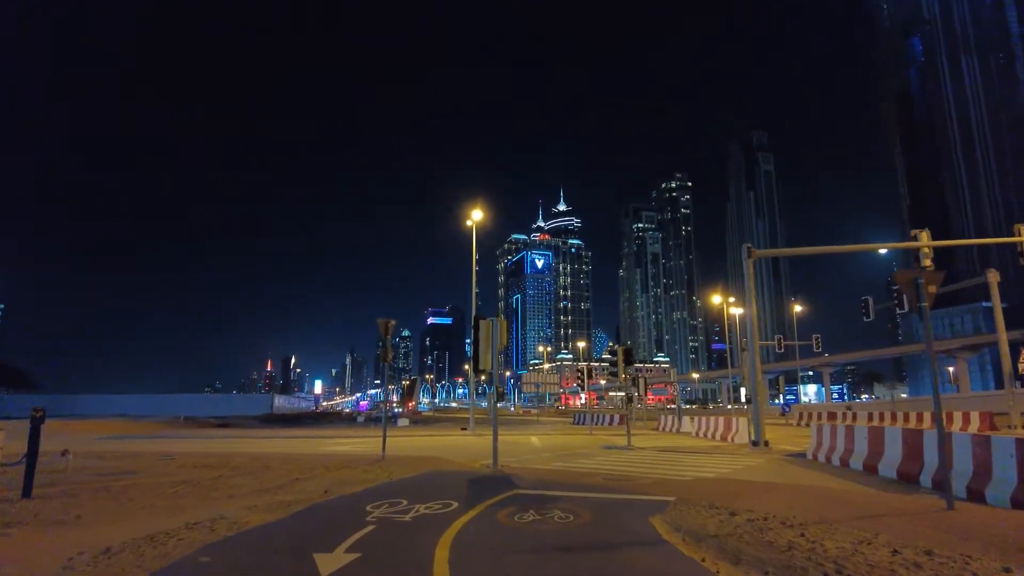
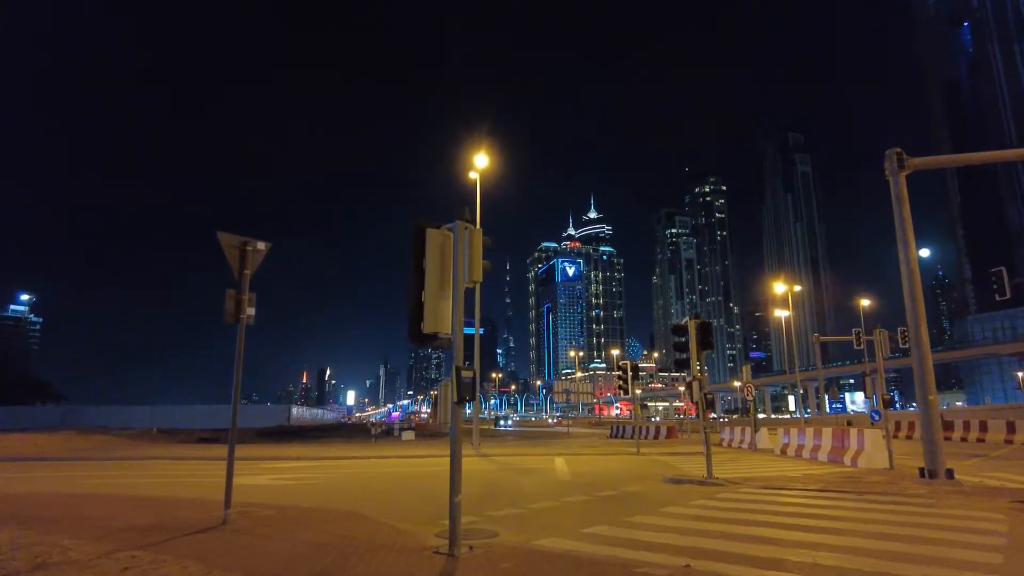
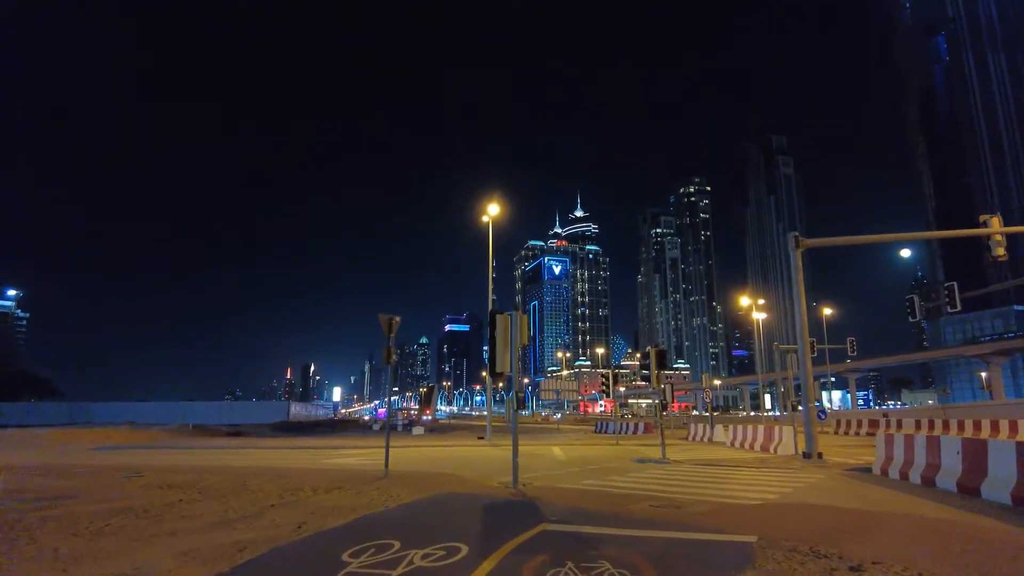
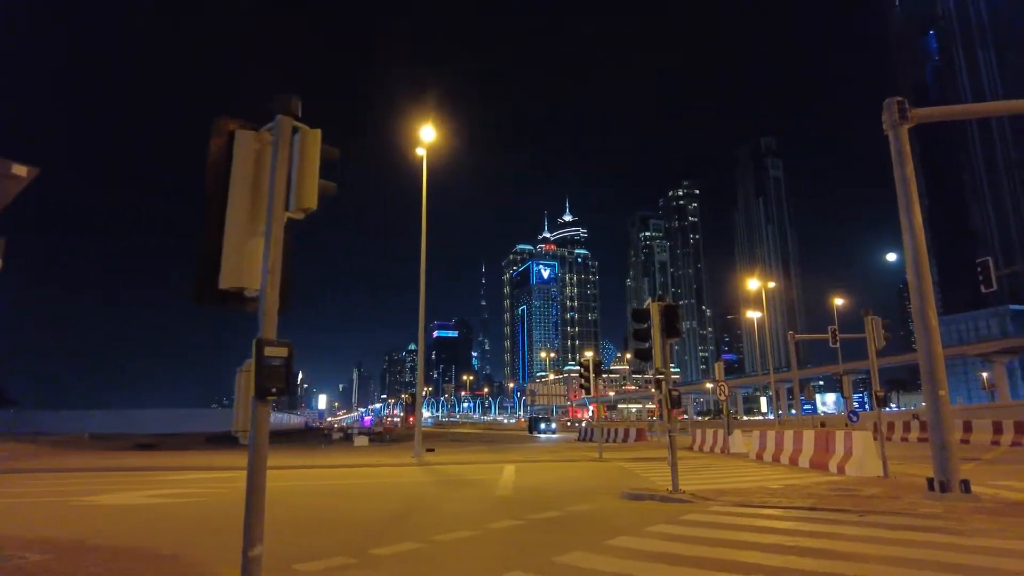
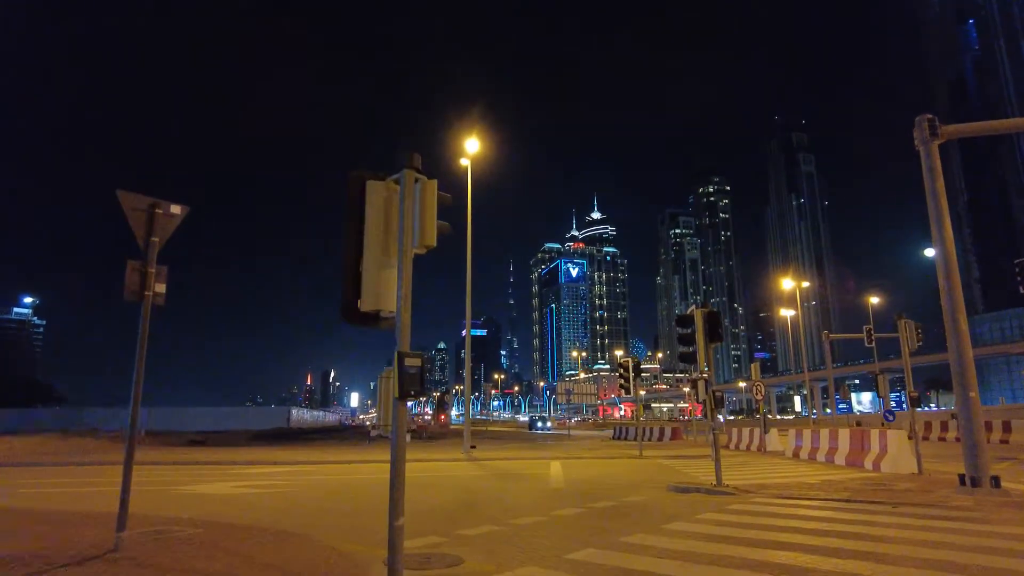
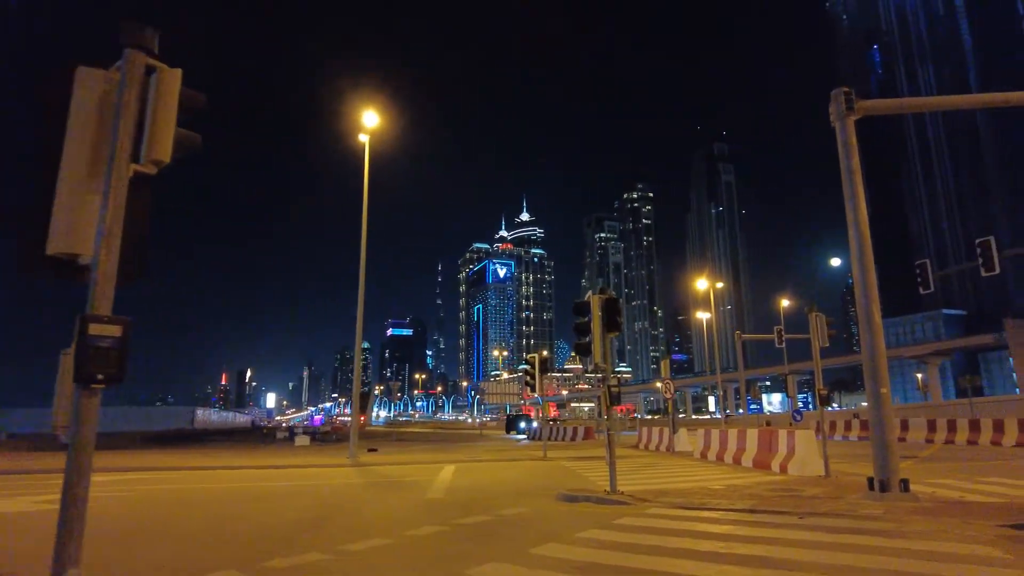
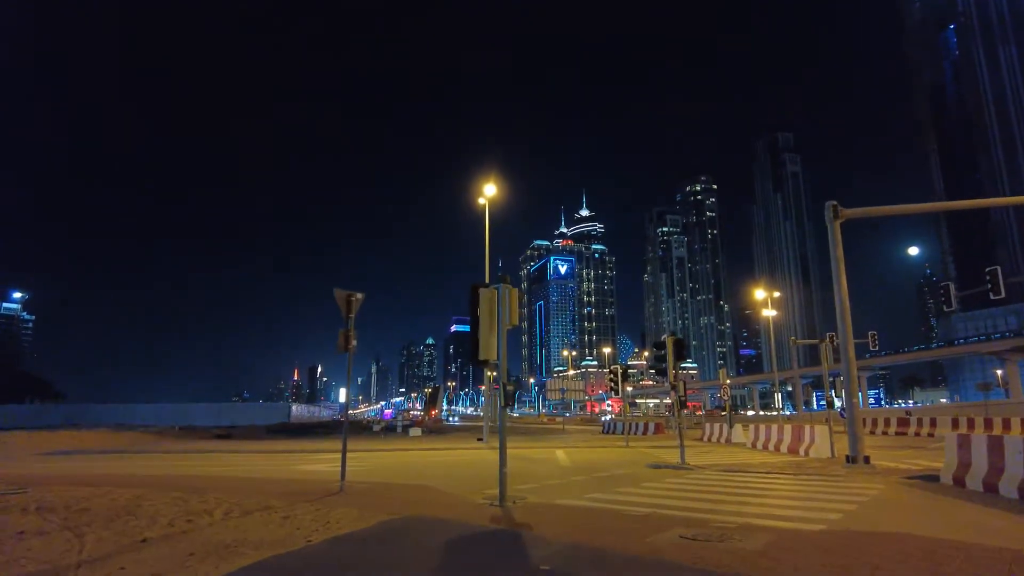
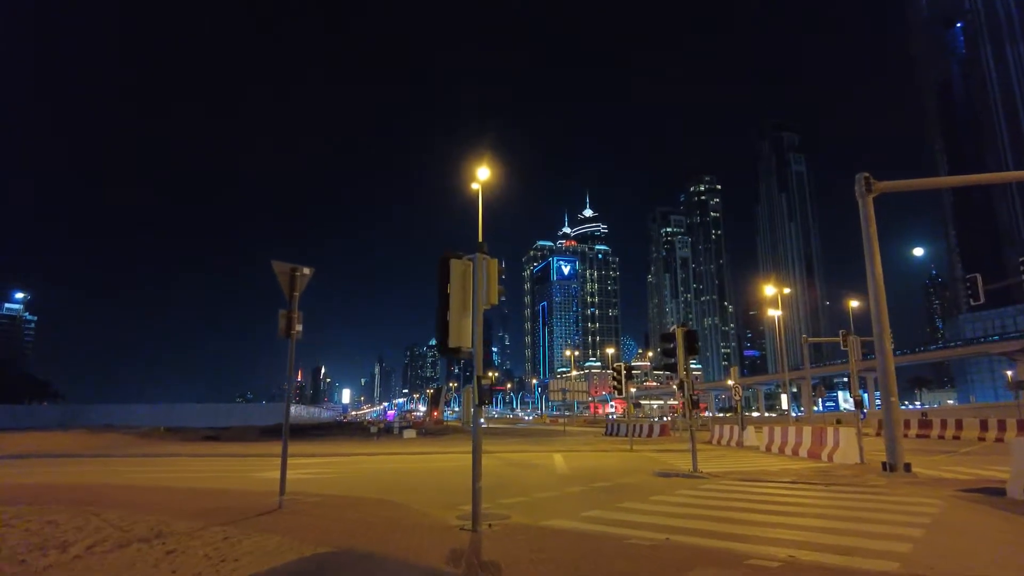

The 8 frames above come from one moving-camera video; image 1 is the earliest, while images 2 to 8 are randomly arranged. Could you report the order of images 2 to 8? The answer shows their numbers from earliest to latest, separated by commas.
3, 7, 8, 2, 5, 4, 6
